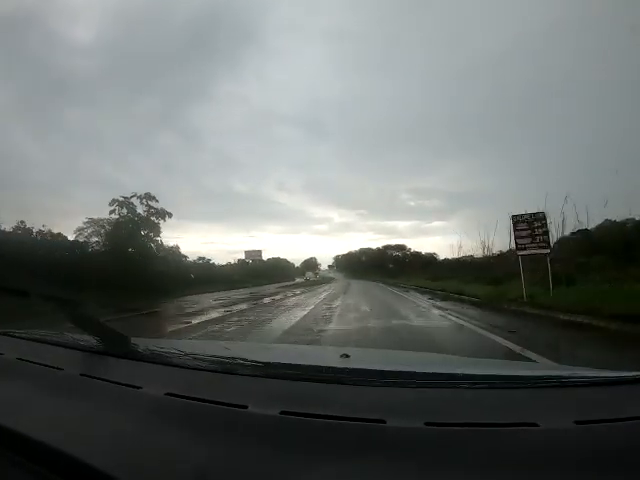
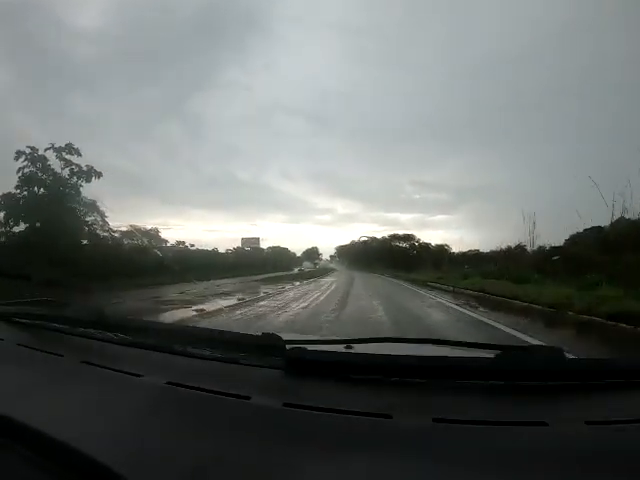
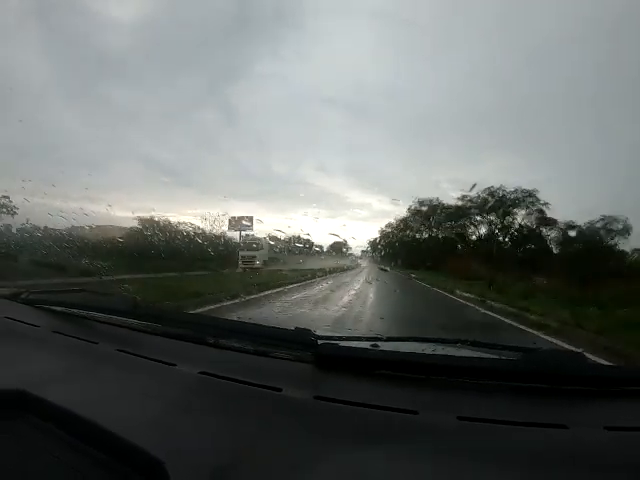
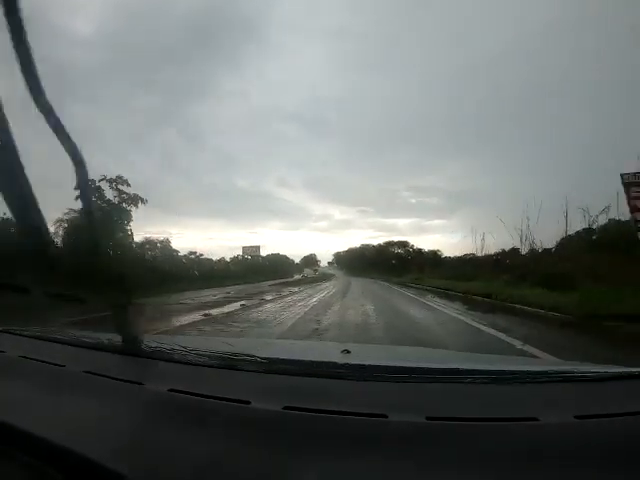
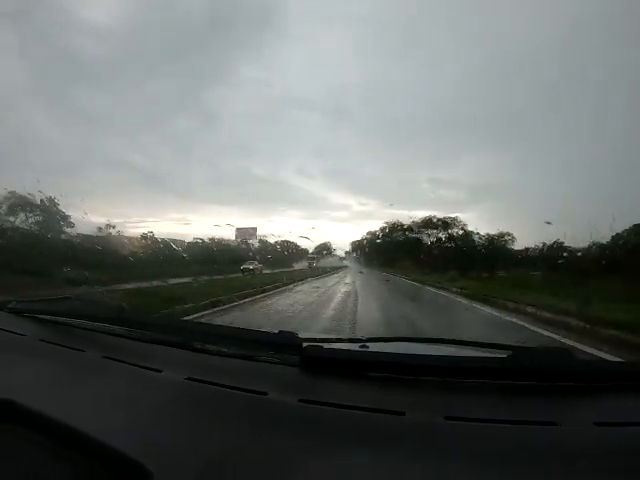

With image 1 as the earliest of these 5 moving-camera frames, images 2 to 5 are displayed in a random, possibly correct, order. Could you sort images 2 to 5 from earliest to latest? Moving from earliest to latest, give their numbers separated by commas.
4, 2, 5, 3
